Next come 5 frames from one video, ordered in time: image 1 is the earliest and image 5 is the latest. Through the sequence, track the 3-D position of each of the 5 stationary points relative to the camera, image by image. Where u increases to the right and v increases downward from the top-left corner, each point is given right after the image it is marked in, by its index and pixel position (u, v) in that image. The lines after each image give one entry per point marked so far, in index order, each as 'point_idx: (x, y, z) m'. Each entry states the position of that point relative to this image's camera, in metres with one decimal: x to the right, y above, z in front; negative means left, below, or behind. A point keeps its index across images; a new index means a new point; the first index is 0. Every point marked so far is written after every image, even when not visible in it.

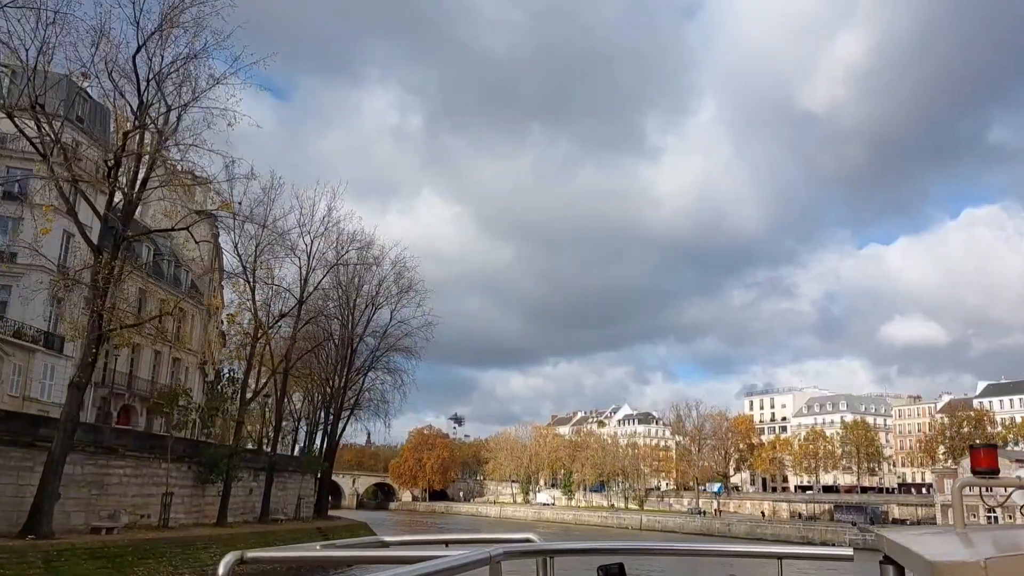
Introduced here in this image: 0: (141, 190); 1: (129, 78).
0: (-9.0, +2.4, +18.2) m
1: (-8.3, +4.6, +16.6) m
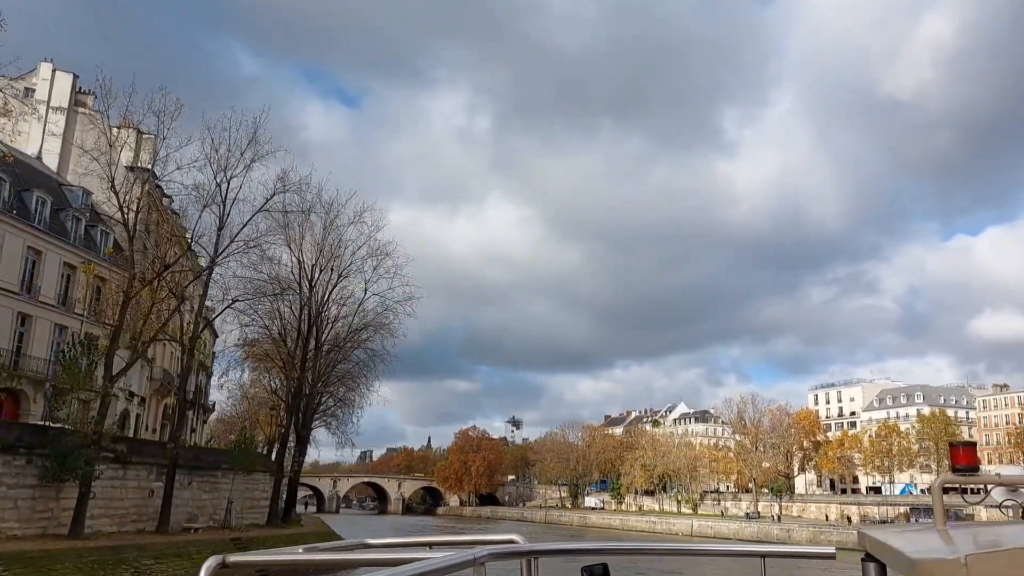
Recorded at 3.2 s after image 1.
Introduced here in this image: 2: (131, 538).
0: (-11.0, +3.9, +12.6) m
1: (-10.6, +6.1, +10.9) m
2: (-10.0, -6.6, +20.0) m
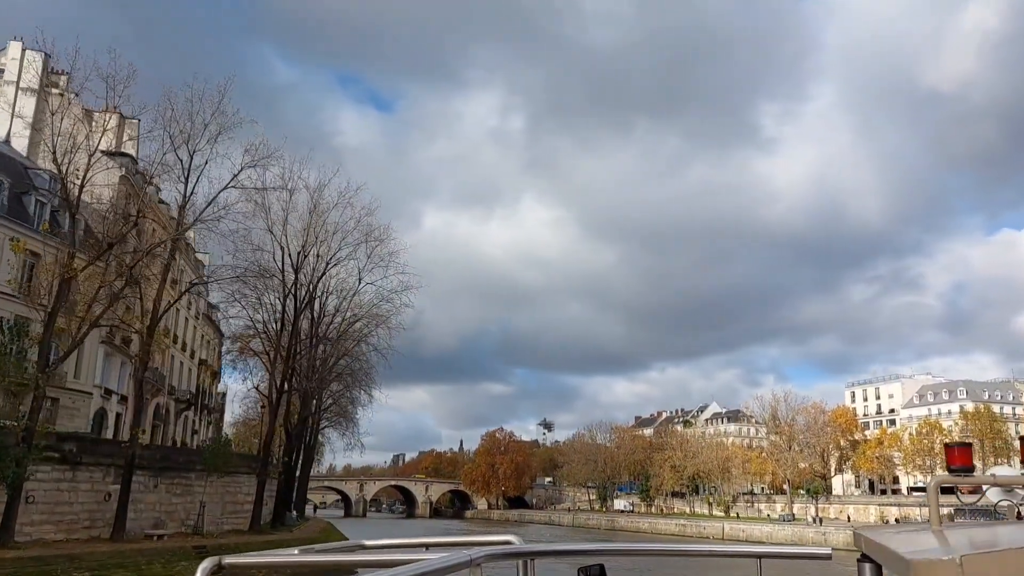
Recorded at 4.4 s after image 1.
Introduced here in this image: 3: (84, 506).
0: (-11.8, +4.4, +10.8) m
1: (-11.5, +6.6, +9.1) m
2: (-10.3, -6.1, +18.1) m
3: (-11.1, -5.6, +19.7) m
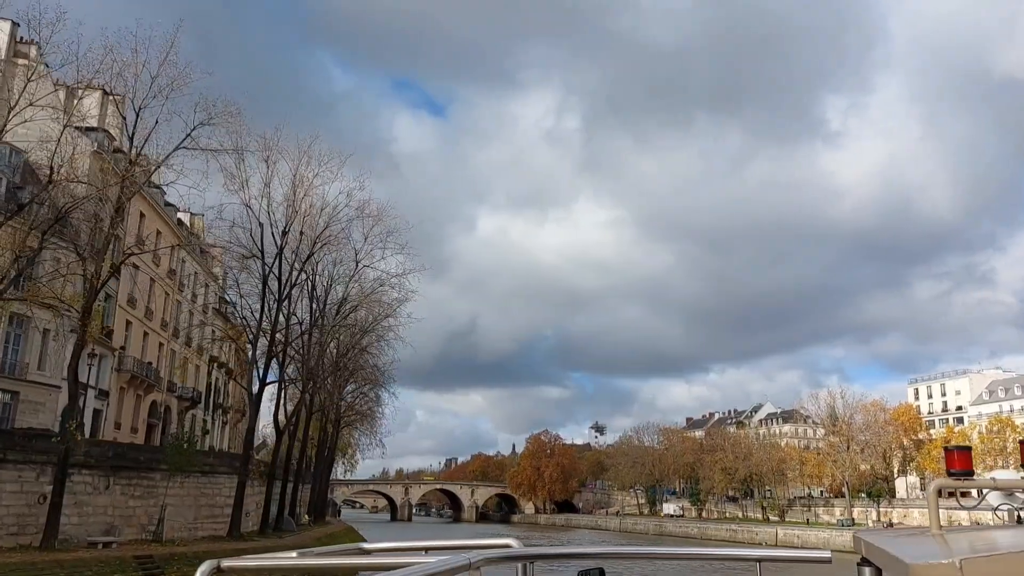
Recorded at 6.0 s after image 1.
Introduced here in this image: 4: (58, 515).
0: (-13.1, +5.0, +8.7) m
1: (-12.9, +7.2, +7.0) m
2: (-10.9, -5.6, +15.9) m
3: (-11.6, -5.1, +17.5) m
4: (-10.7, -5.4, +18.3) m
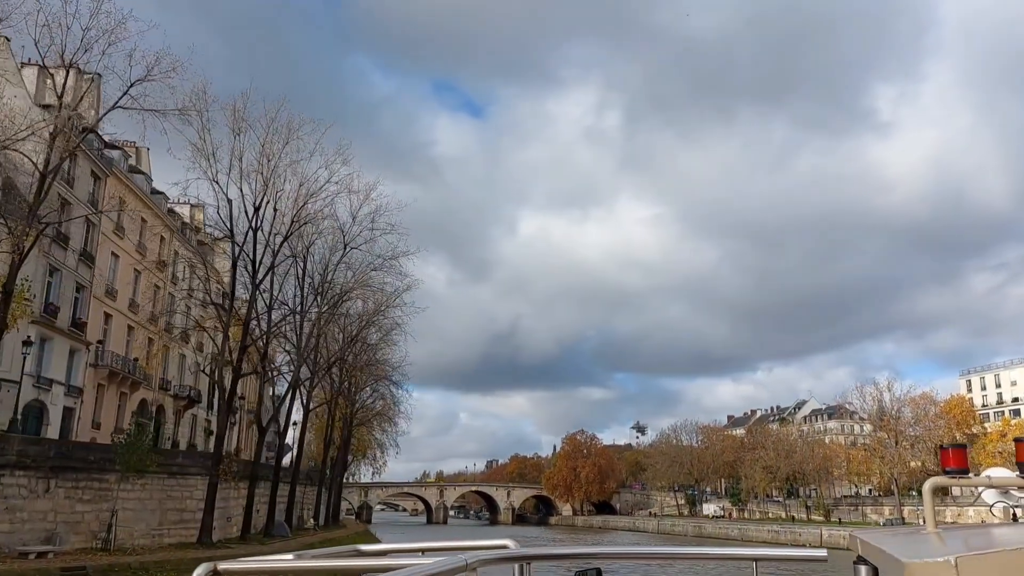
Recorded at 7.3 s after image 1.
0: (-14.4, +5.4, +7.0) m
1: (-14.3, +7.6, +5.3) m
2: (-11.6, -5.1, +14.0) m
3: (-12.2, -4.7, +15.6) m
4: (-11.3, -5.0, +16.4) m
